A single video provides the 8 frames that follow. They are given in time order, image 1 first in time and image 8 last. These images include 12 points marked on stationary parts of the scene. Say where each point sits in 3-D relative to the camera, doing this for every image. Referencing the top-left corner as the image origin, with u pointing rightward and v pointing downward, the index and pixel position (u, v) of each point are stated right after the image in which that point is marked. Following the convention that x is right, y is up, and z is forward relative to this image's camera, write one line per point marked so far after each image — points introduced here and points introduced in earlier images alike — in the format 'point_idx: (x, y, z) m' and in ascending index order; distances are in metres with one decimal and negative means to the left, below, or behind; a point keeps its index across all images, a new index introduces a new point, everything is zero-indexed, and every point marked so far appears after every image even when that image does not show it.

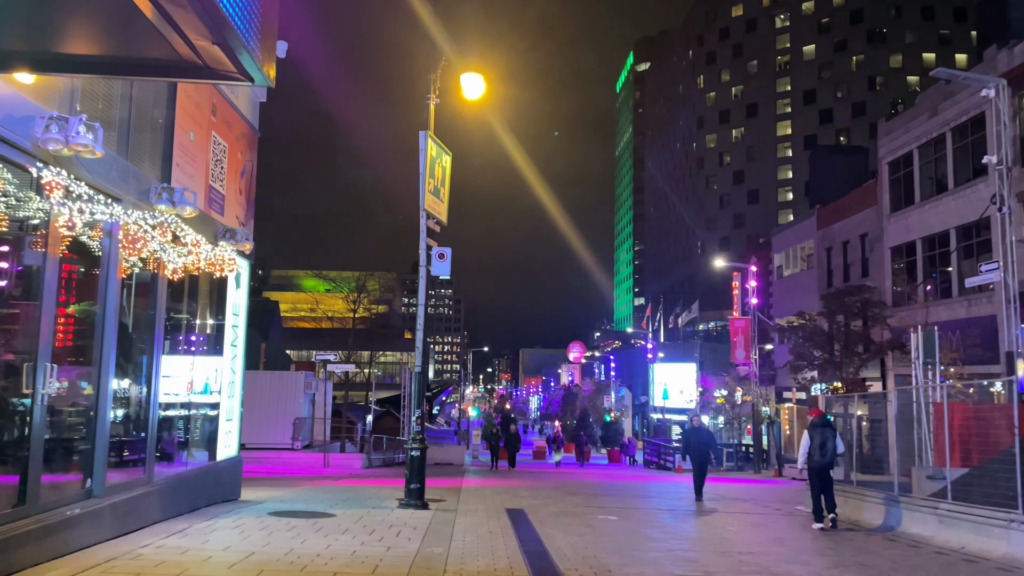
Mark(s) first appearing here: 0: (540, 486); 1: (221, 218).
0: (+0.6, -4.6, +17.6) m
1: (-4.0, +1.0, +10.5) m
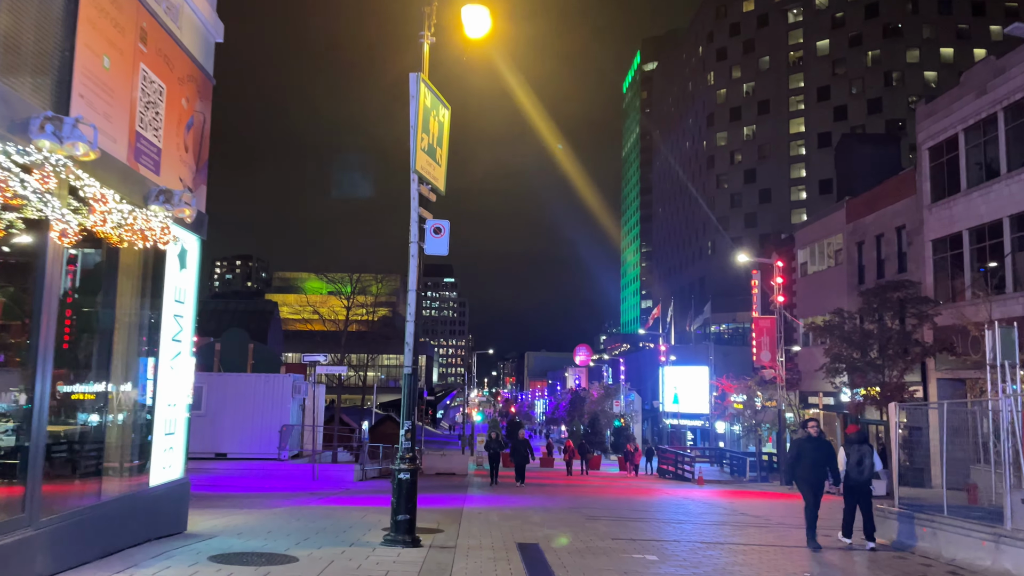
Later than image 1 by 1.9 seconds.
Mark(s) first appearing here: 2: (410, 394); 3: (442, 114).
0: (+0.8, -4.4, +15.3) m
1: (-3.9, +1.2, +8.2) m
2: (-1.4, -1.4, +10.2) m
3: (-1.0, +2.3, +10.1) m
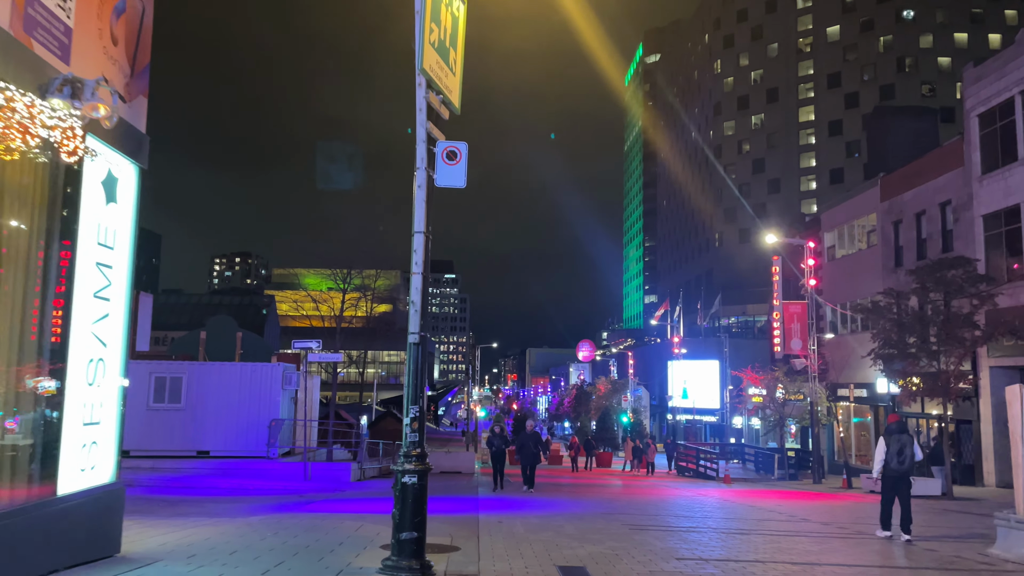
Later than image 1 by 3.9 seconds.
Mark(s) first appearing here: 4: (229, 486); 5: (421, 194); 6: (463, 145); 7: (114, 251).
0: (+1.2, -3.8, +13.0) m
1: (-3.5, +1.7, +5.8) m
2: (-1.1, -0.9, +7.9) m
3: (-0.6, +2.9, +7.8) m
4: (-6.6, -4.7, +17.9) m
5: (-0.9, +0.9, +7.4) m
6: (-0.5, +1.4, +7.6) m
7: (-3.6, +0.3, +6.9) m
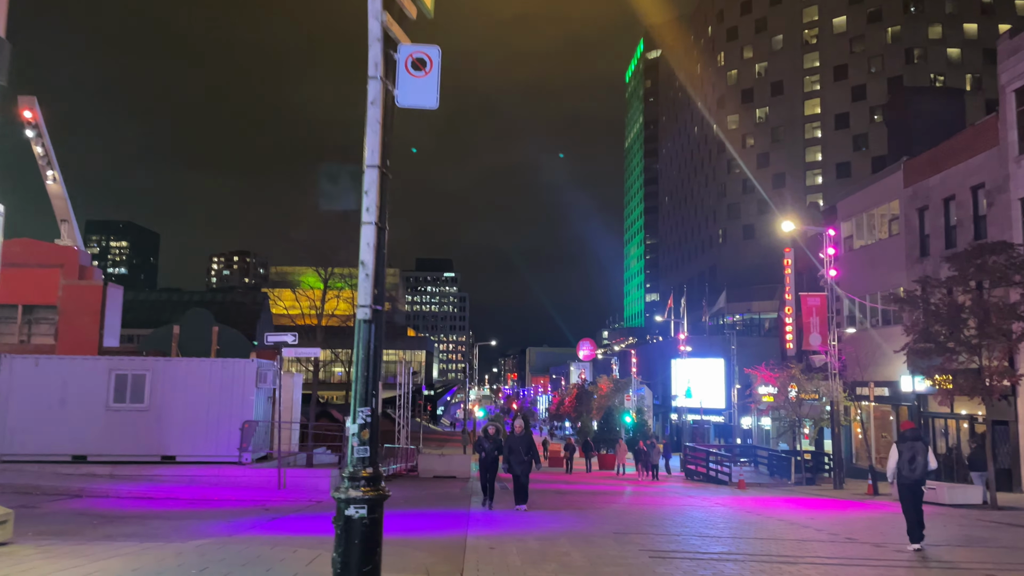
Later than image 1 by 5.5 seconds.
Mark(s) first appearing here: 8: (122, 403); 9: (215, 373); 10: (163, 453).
0: (+1.1, -3.5, +11.0) m
1: (-3.6, +2.0, +3.9) m
2: (-1.1, -0.6, +5.9) m
3: (-0.7, +3.2, +5.8) m
4: (-6.7, -4.4, +16.0) m
5: (-1.0, +1.2, +5.4) m
6: (-0.6, +1.7, +5.6) m
7: (-3.7, +0.6, +4.9) m
8: (-9.7, -2.9, +19.0) m
9: (-7.6, -2.2, +19.4) m
10: (-8.7, -4.1, +19.1) m
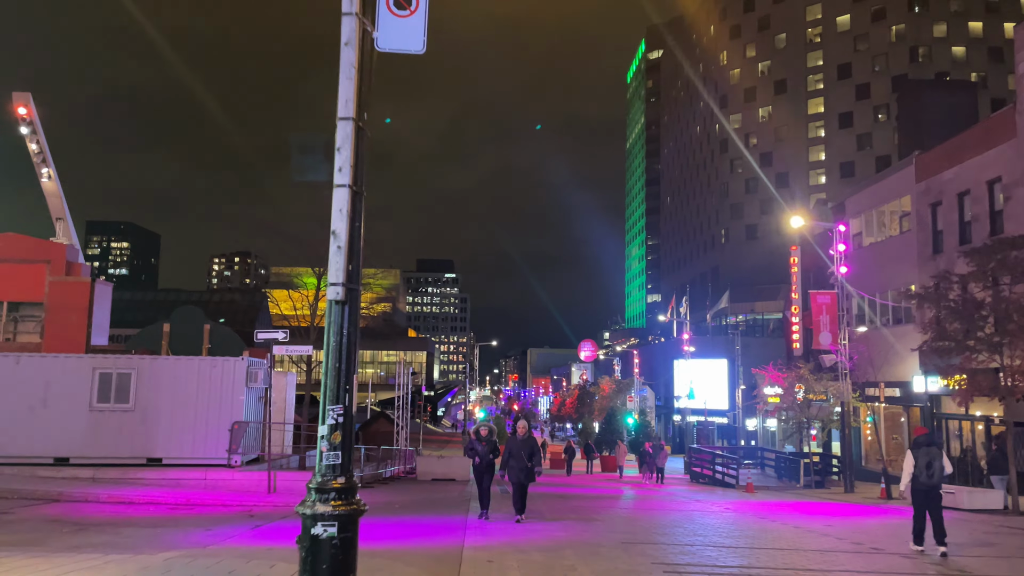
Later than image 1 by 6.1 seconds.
0: (+1.1, -3.4, +10.2) m
1: (-3.6, +2.2, +3.1) m
2: (-1.1, -0.4, +5.1) m
3: (-0.7, +3.3, +5.0) m
4: (-6.7, -4.3, +15.2) m
5: (-1.0, +1.4, +4.6) m
6: (-0.6, +1.8, +4.8) m
7: (-3.7, +0.8, +4.2) m
8: (-9.7, -2.8, +18.2) m
9: (-7.5, -2.1, +18.6) m
10: (-8.7, -4.0, +18.3) m
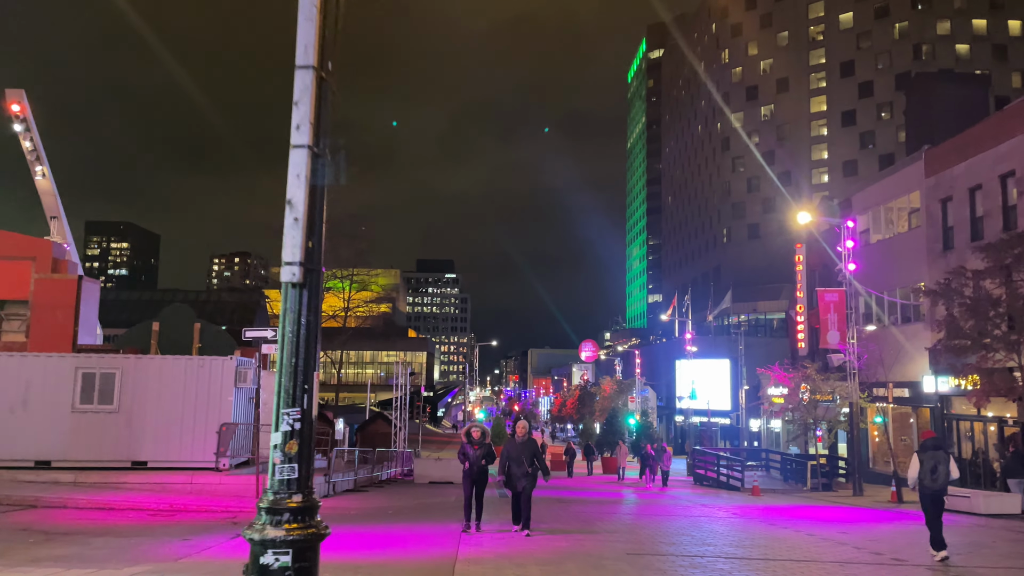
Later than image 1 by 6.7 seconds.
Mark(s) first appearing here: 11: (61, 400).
0: (+1.1, -3.3, +9.5) m
1: (-3.6, +2.2, +2.4) m
2: (-1.2, -0.3, +4.4) m
3: (-0.7, +3.4, +4.3) m
4: (-6.7, -4.2, +14.5) m
5: (-1.0, +1.4, +4.0) m
6: (-0.6, +1.9, +4.1) m
7: (-3.7, +0.9, +3.5) m
8: (-9.8, -2.7, +17.6) m
9: (-7.6, -2.0, +17.9) m
10: (-8.8, -3.9, +17.7) m
11: (-10.4, -2.6, +17.6) m
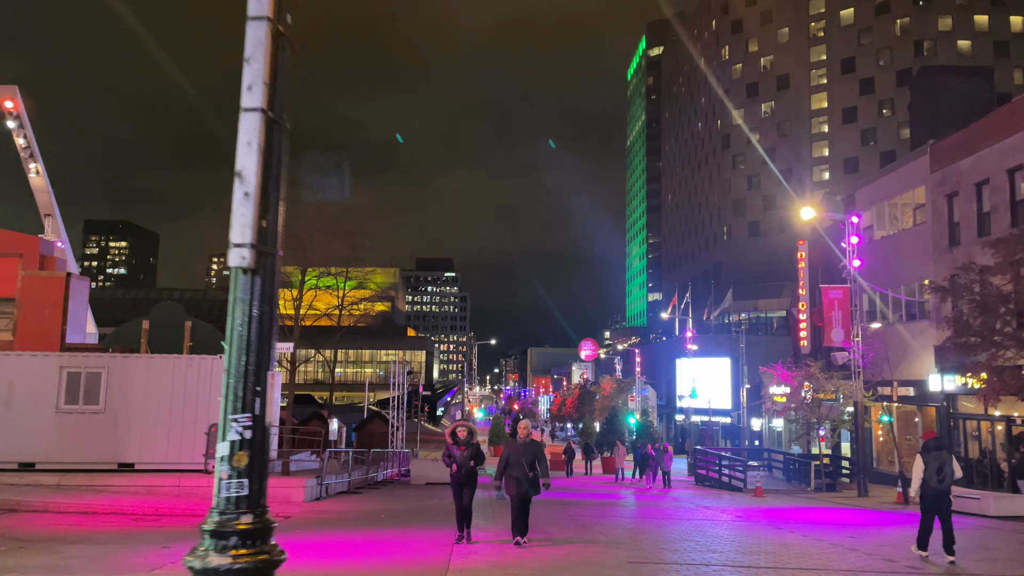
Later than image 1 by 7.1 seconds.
0: (+1.0, -3.2, +9.0) m
1: (-3.7, +2.3, +1.9) m
2: (-1.2, -0.3, +4.0) m
3: (-0.8, +3.4, +3.9) m
4: (-6.8, -4.1, +14.0) m
5: (-1.1, +1.5, +3.5) m
6: (-0.7, +2.0, +3.6) m
7: (-3.8, +0.9, +3.0) m
8: (-9.8, -2.6, +17.1) m
9: (-7.6, -1.9, +17.4) m
10: (-8.8, -3.9, +17.2) m
11: (-10.5, -2.5, +17.1) m
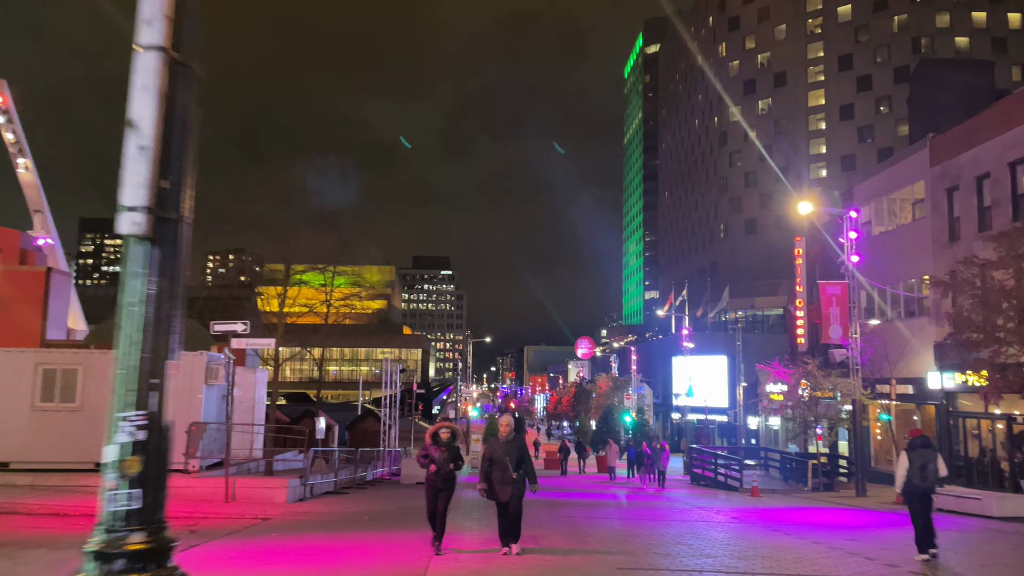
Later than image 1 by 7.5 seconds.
0: (+0.8, -3.1, +8.6) m
1: (-3.8, +2.4, +1.4) m
2: (-1.4, -0.2, +3.5) m
3: (-0.9, +3.5, +3.4) m
4: (-7.0, -4.0, +13.5) m
5: (-1.2, +1.6, +3.0) m
6: (-0.8, +2.1, +3.2) m
7: (-4.0, +1.0, +2.5) m
8: (-10.0, -2.5, +16.6) m
9: (-7.9, -1.8, +16.9) m
10: (-9.0, -3.8, +16.7) m
11: (-10.7, -2.4, +16.5) m
